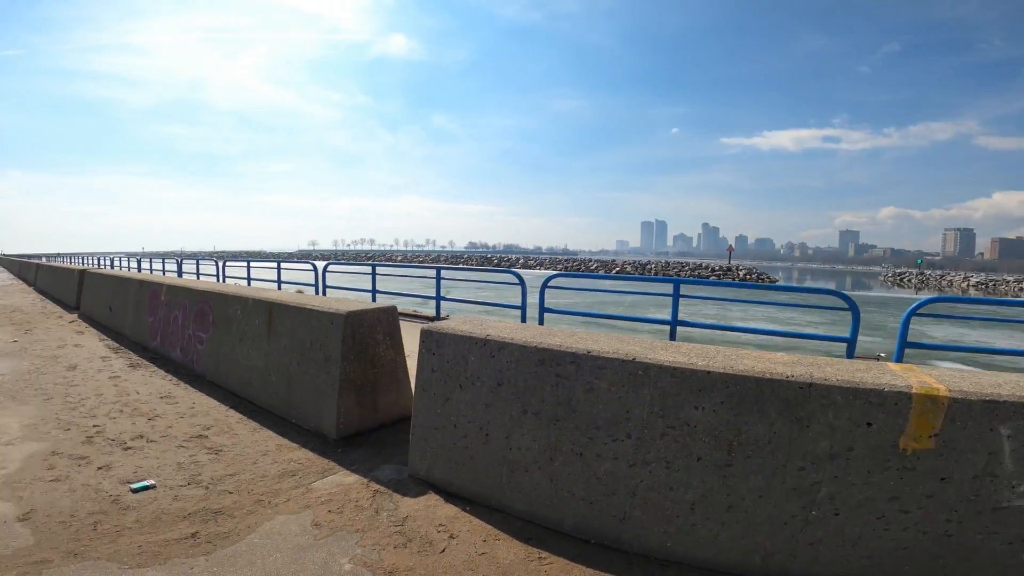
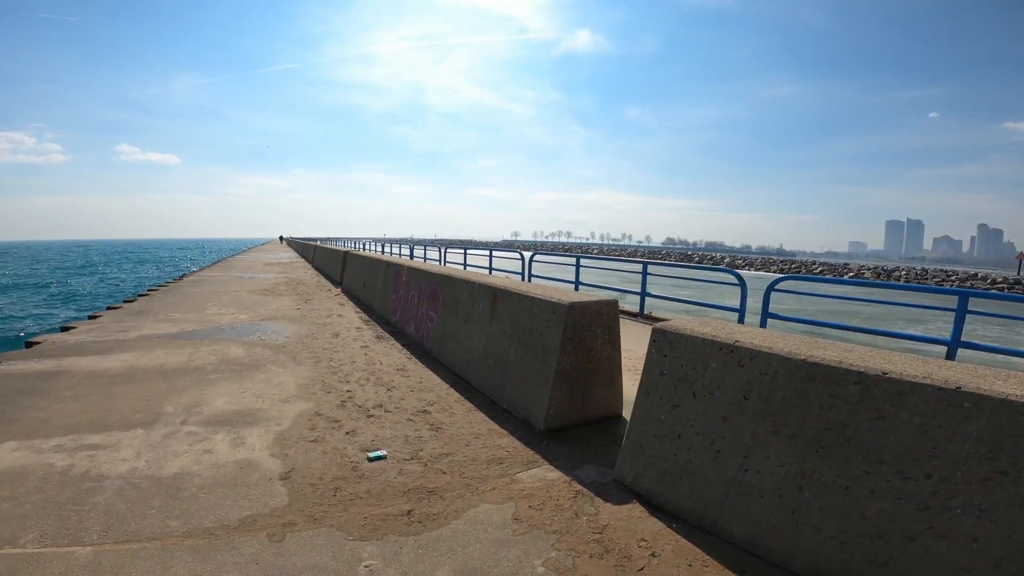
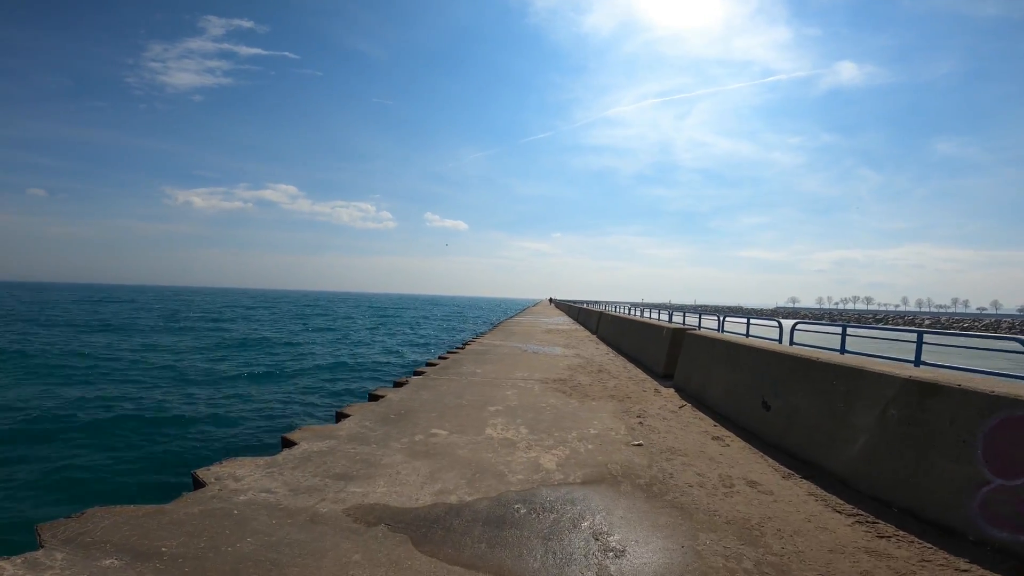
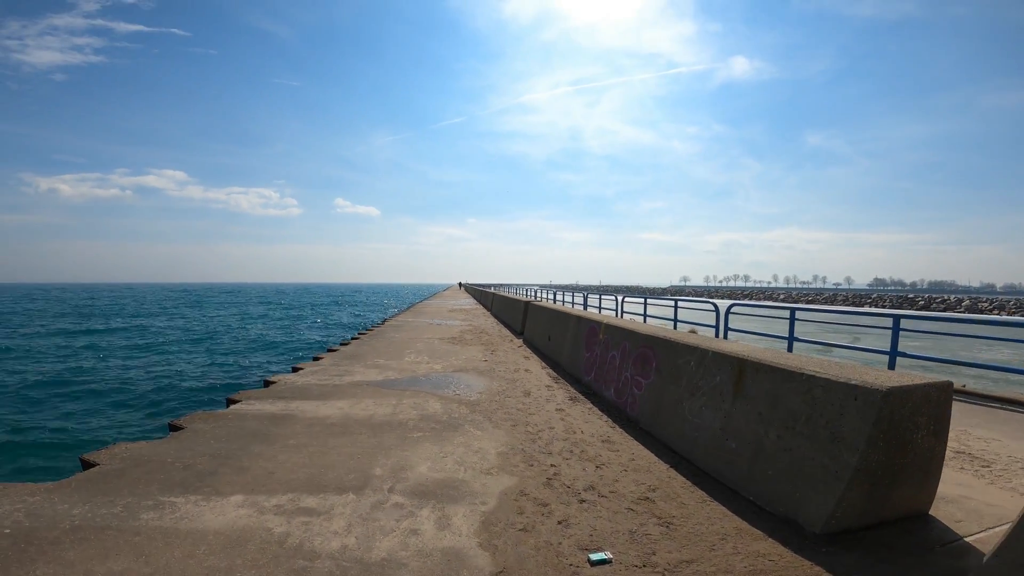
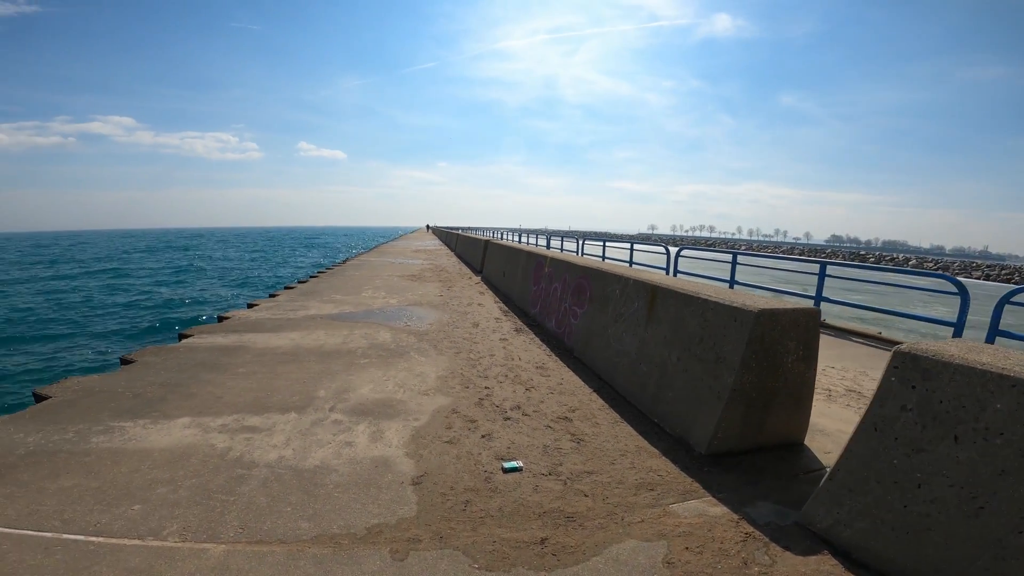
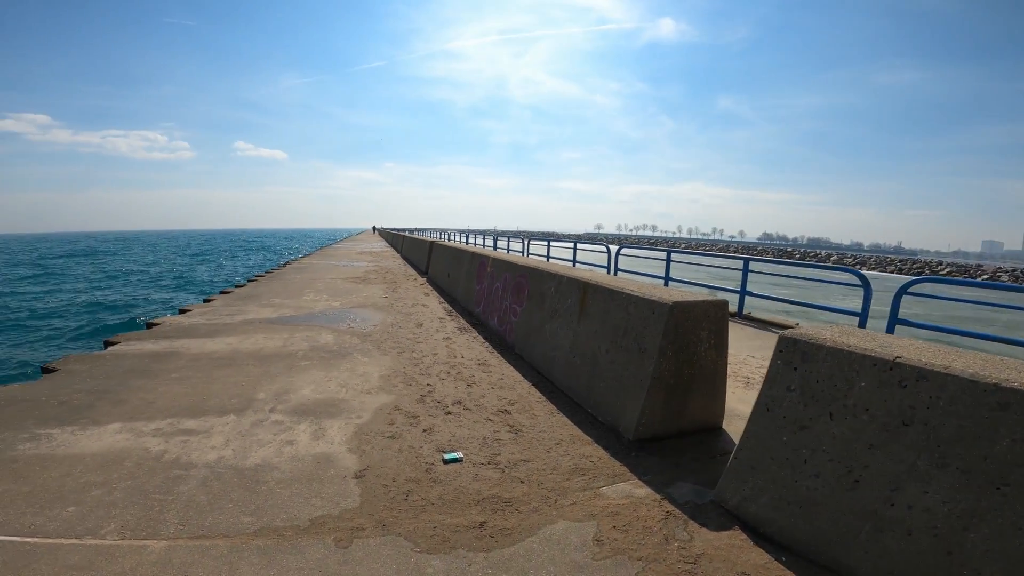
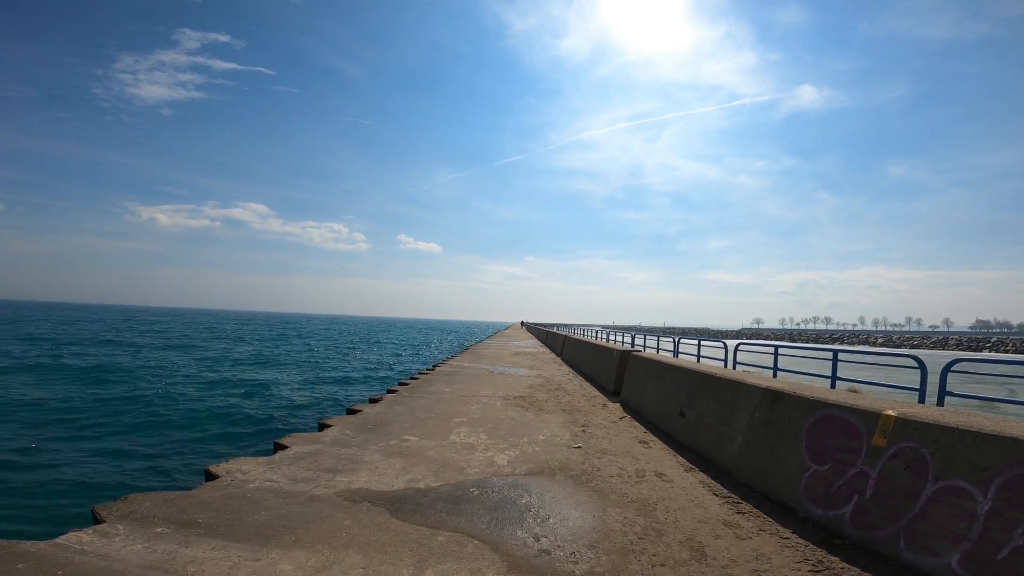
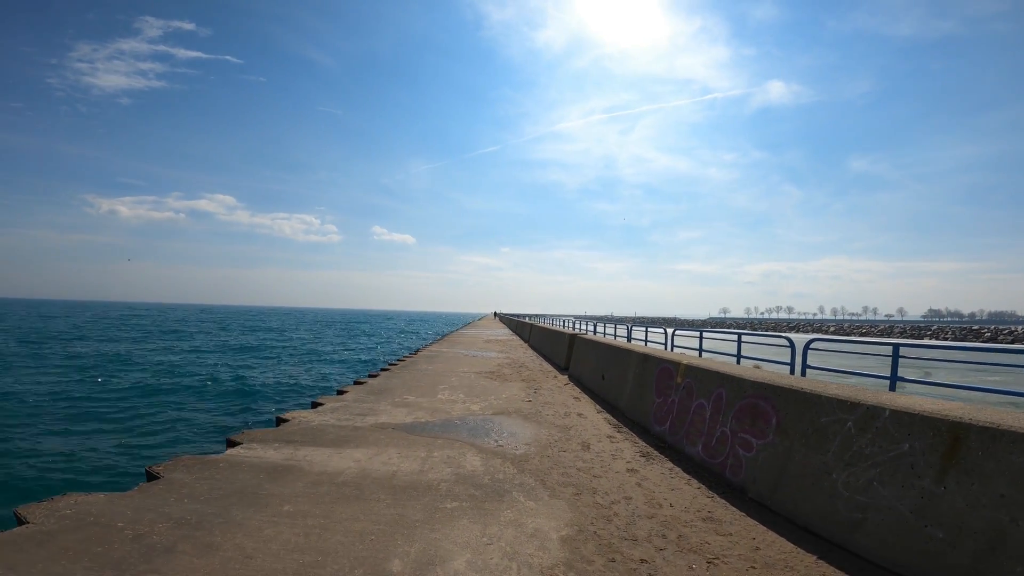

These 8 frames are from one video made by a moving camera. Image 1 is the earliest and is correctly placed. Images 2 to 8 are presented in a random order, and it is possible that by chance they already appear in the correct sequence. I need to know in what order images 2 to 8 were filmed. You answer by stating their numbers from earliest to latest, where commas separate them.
2, 6, 5, 4, 8, 7, 3
